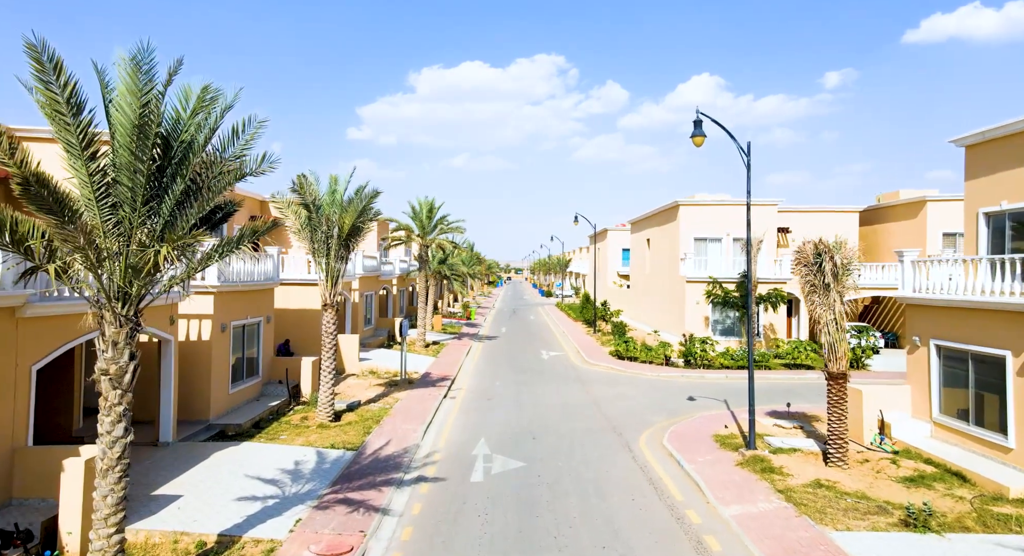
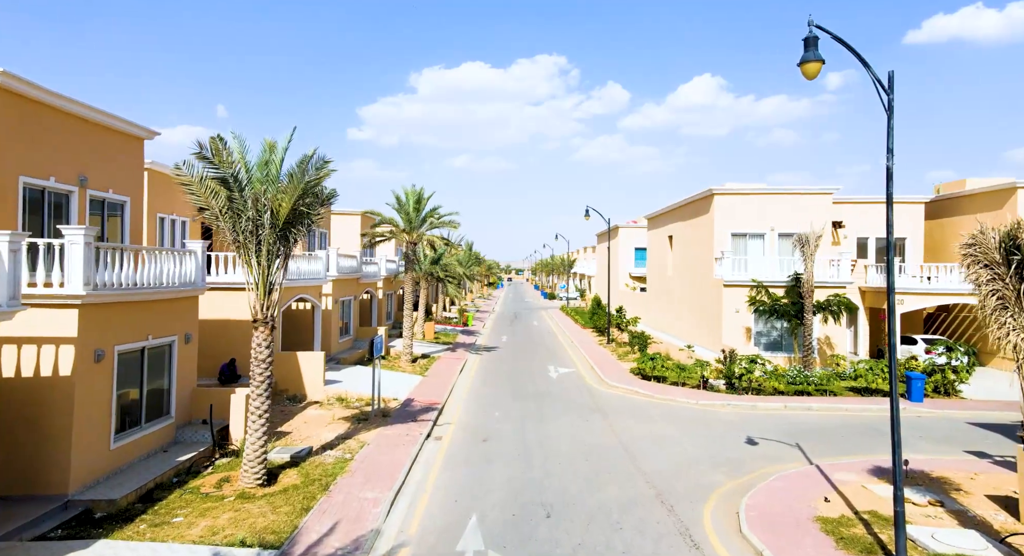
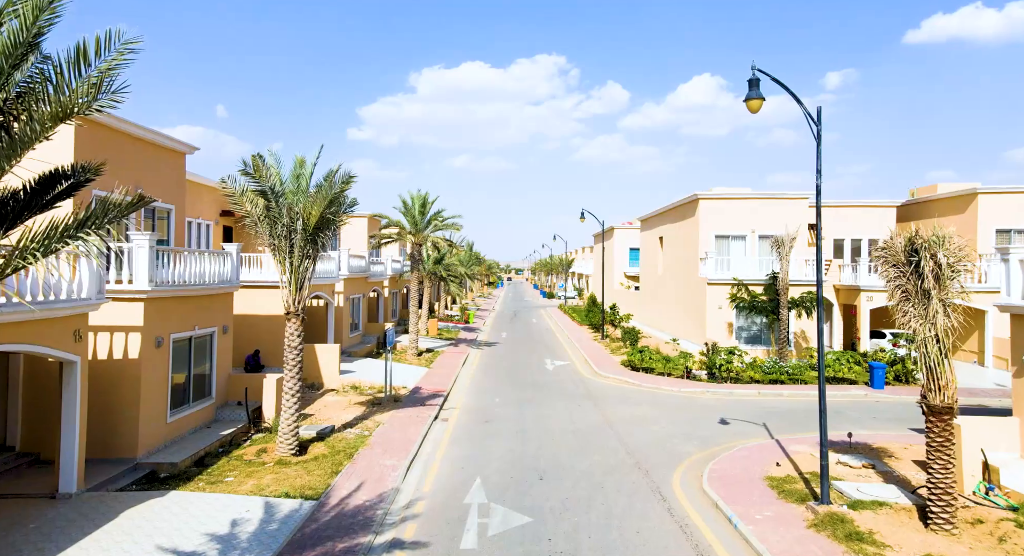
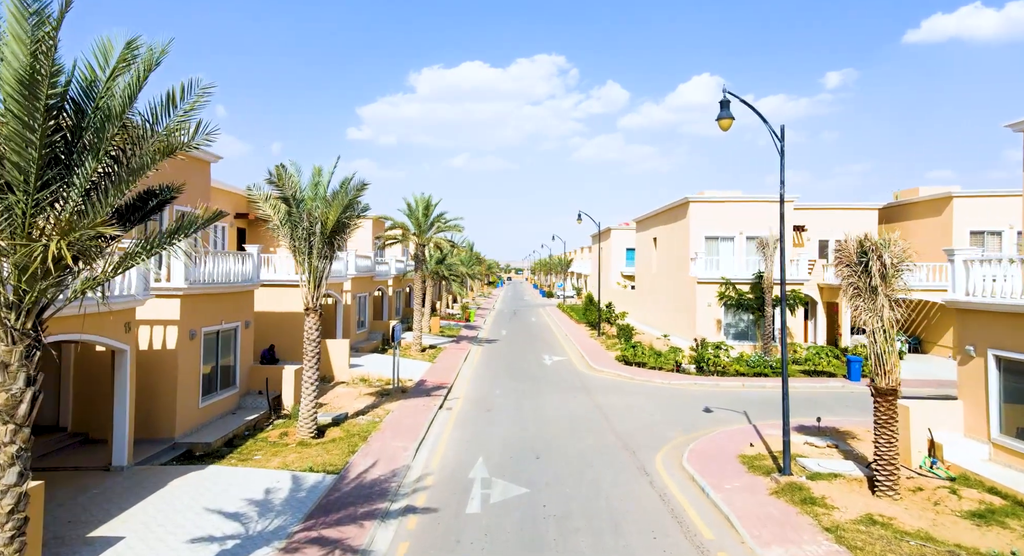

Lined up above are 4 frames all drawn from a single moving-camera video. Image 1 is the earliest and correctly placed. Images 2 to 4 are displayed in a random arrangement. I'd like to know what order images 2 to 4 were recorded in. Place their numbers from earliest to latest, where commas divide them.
4, 3, 2
